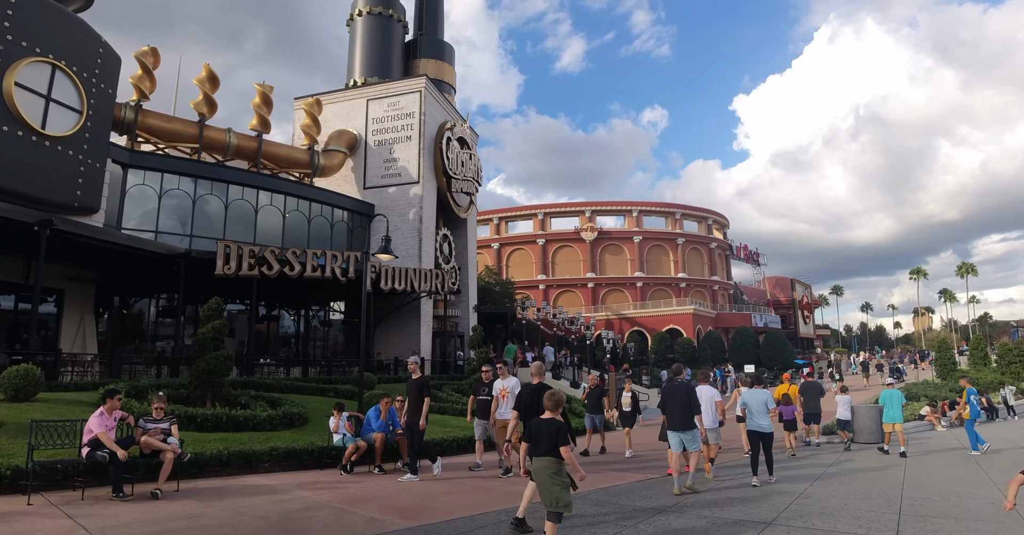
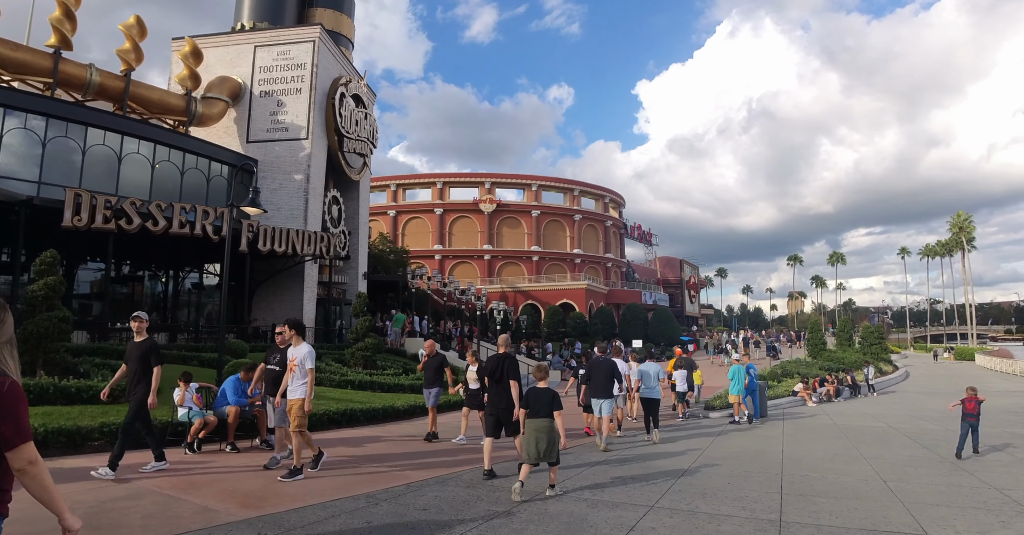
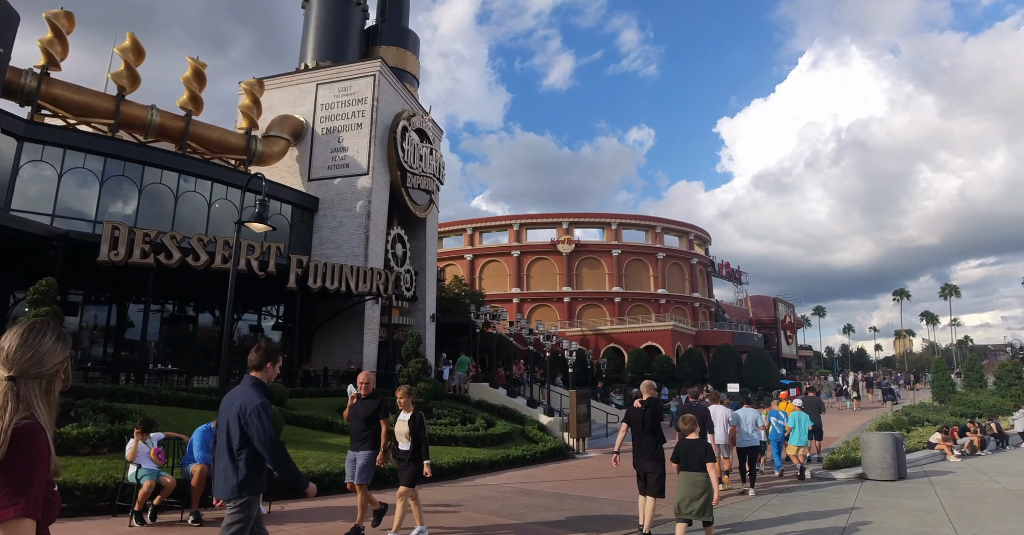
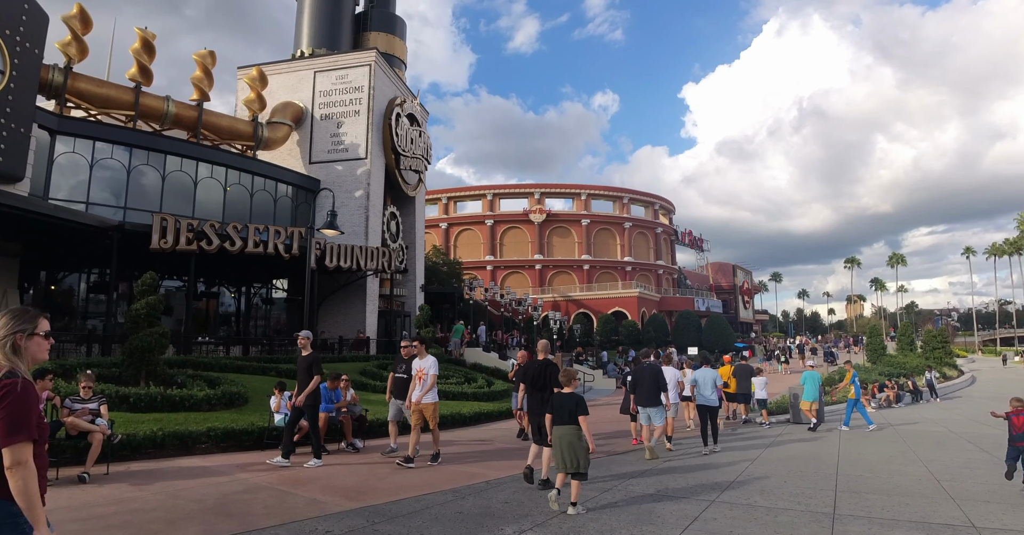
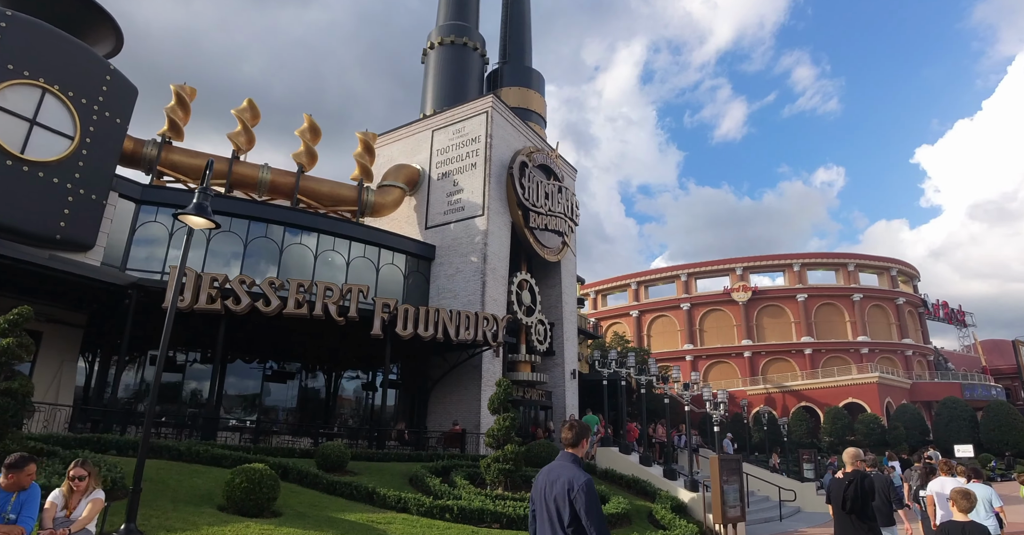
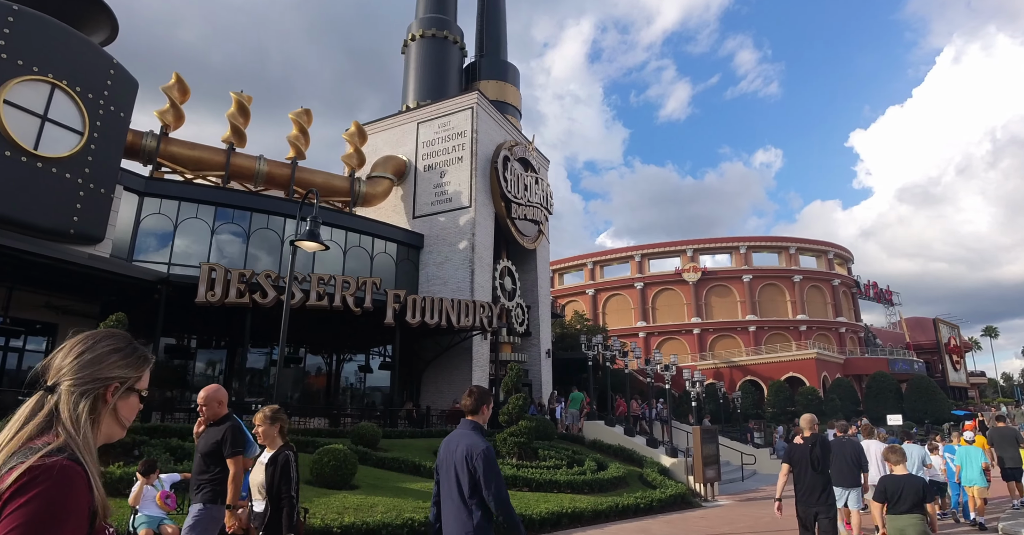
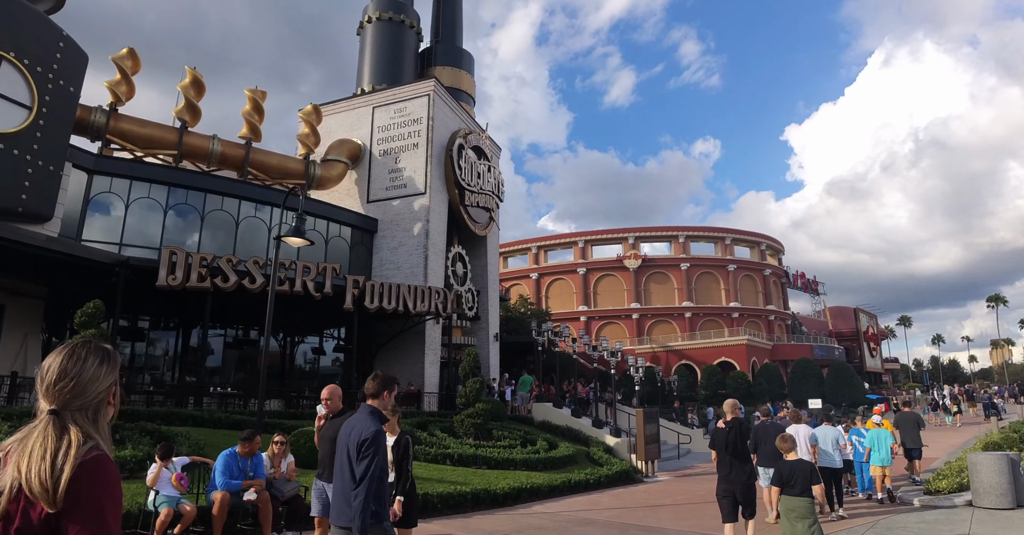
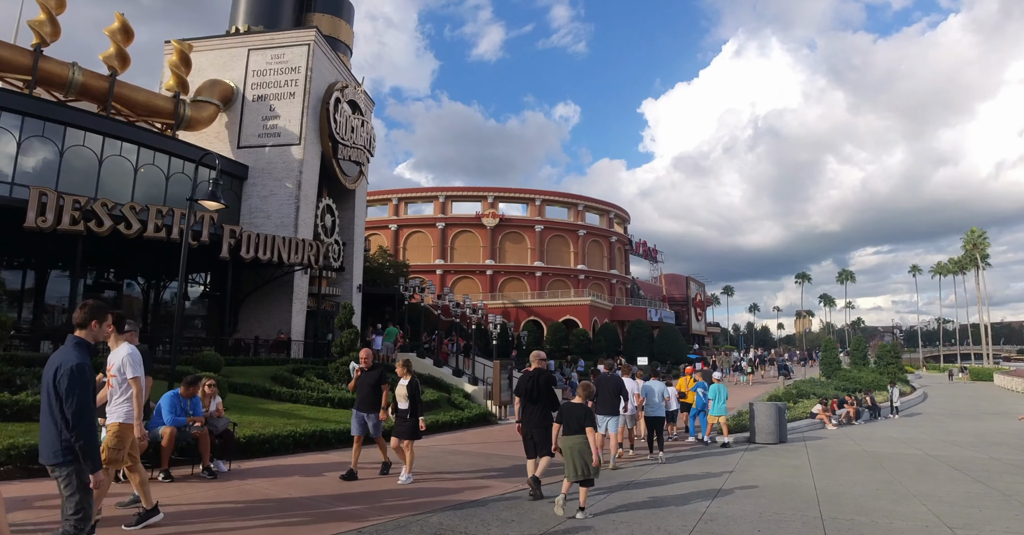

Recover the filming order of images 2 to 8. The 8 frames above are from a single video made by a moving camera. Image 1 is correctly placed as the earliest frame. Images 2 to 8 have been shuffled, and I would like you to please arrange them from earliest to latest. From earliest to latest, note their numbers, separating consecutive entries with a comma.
4, 2, 8, 3, 7, 6, 5
